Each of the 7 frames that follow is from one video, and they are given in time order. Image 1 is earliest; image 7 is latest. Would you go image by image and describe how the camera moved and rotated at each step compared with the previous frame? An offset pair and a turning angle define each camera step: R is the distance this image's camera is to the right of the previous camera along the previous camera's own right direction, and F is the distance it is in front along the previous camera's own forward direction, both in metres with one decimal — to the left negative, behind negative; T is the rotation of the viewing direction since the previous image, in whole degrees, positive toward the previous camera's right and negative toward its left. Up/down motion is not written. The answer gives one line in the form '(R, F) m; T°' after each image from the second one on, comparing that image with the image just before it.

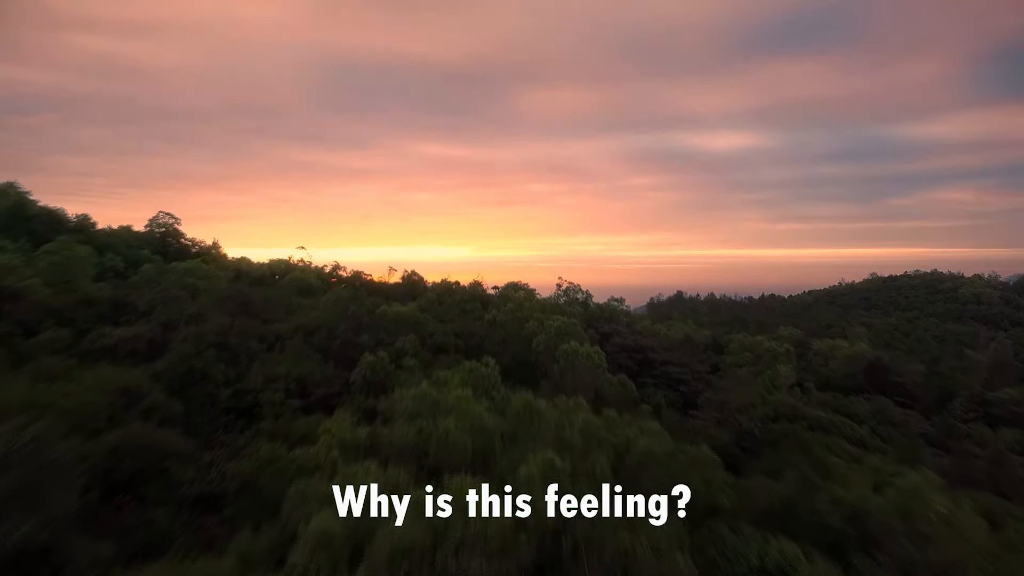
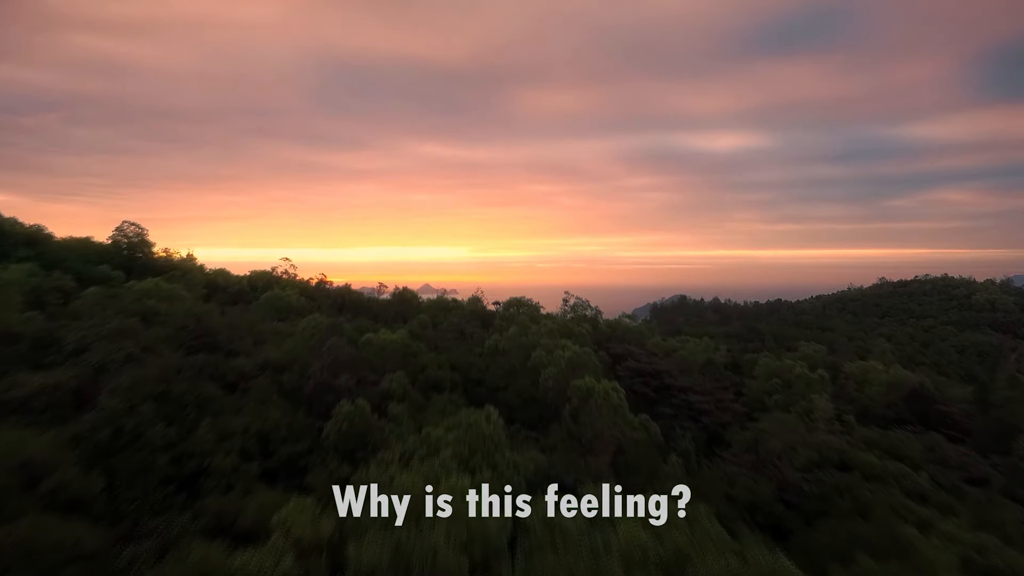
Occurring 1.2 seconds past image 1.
(-0.2, +1.5) m; 0°
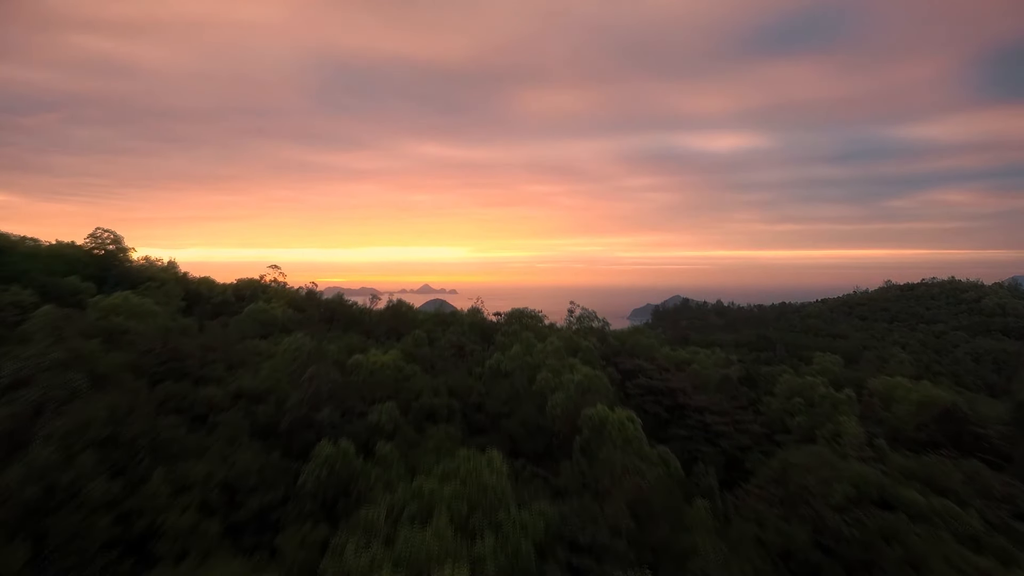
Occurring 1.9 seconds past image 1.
(-0.1, +1.0) m; 0°
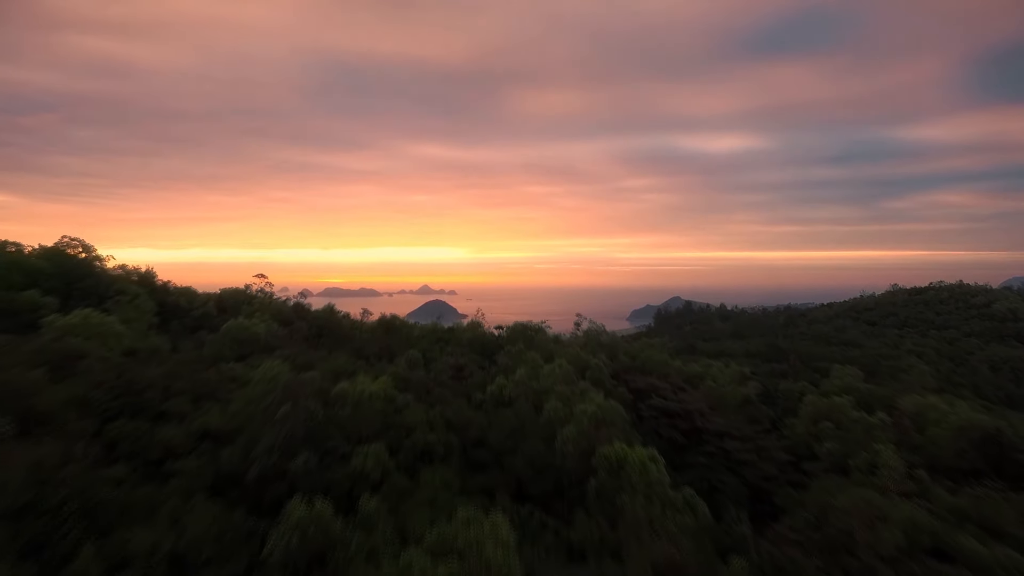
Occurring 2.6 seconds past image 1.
(-0.1, +1.0) m; 0°
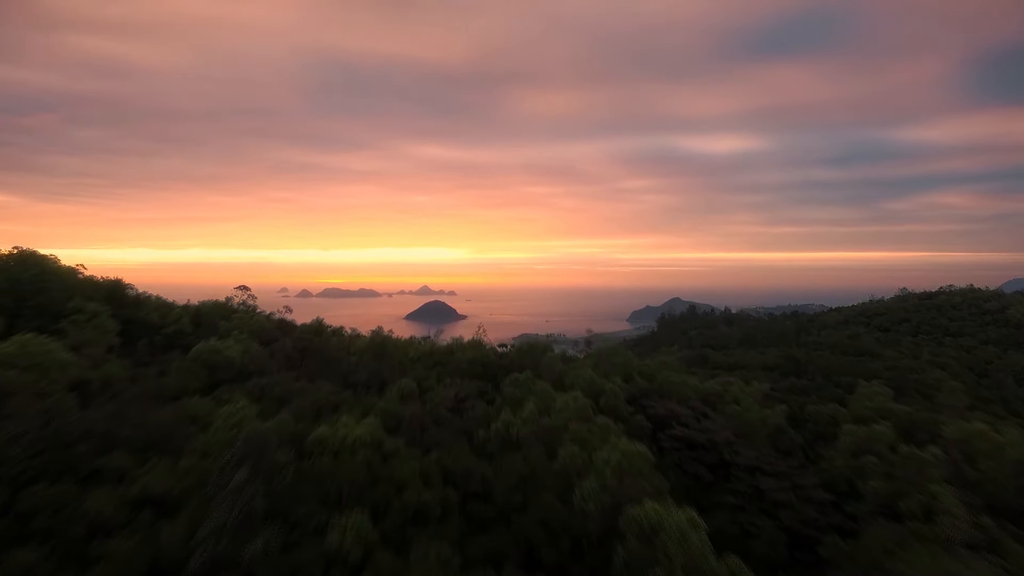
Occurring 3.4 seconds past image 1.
(-0.2, +1.3) m; 0°
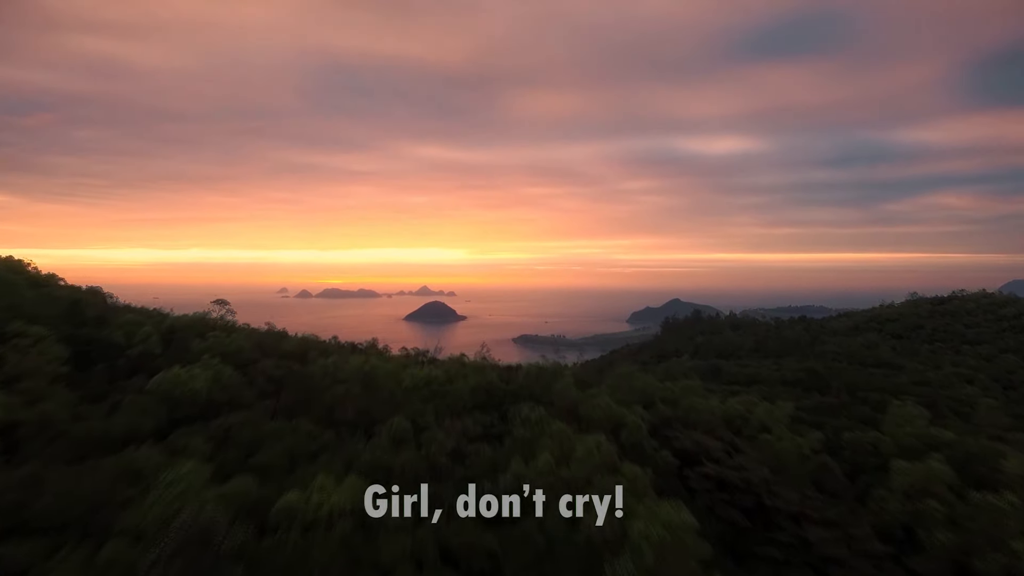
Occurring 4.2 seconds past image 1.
(-0.3, +1.3) m; 0°
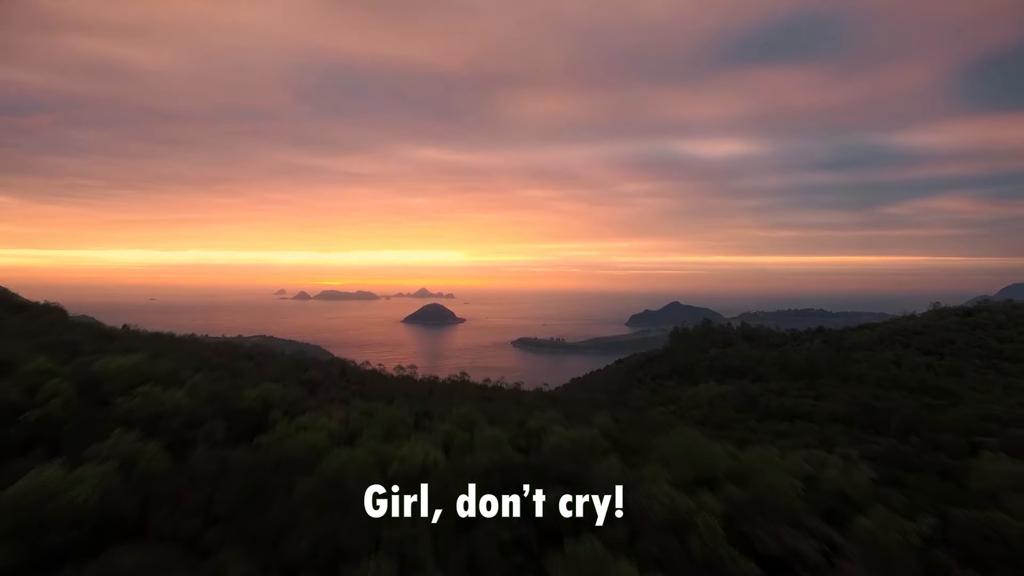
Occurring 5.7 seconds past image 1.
(-0.6, +2.7) m; 0°
